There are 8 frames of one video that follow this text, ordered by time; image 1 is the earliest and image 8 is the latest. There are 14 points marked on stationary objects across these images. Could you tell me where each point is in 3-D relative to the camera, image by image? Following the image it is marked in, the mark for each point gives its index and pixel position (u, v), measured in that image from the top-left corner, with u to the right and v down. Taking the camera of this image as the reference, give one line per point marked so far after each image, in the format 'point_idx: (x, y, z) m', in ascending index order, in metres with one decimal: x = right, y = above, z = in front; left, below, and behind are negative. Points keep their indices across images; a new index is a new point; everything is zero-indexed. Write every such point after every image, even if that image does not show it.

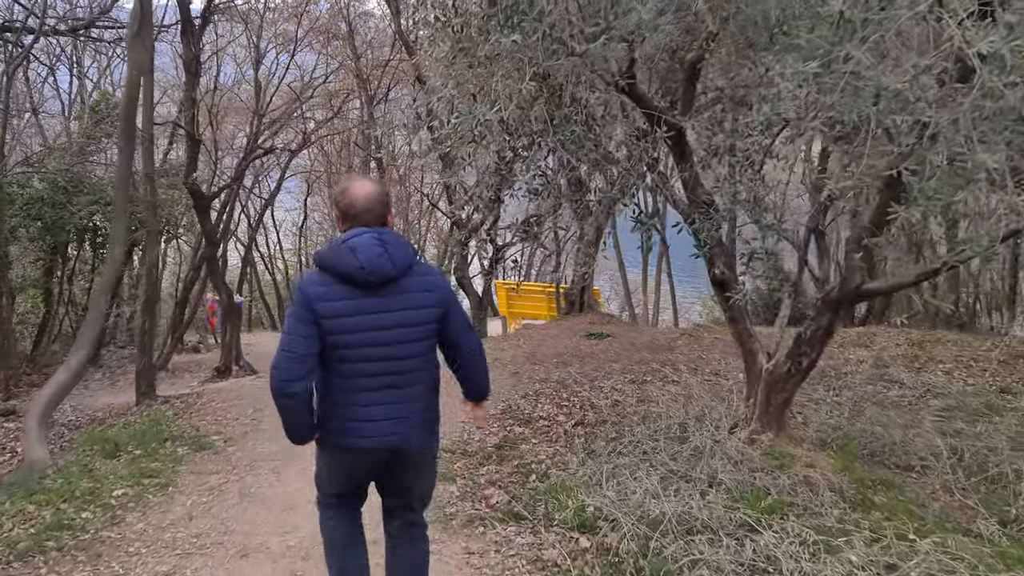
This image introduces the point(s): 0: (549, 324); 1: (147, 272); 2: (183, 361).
0: (+0.4, -0.4, +8.9) m
1: (-3.8, +0.2, +8.4) m
2: (-7.0, -1.5, +17.3) m
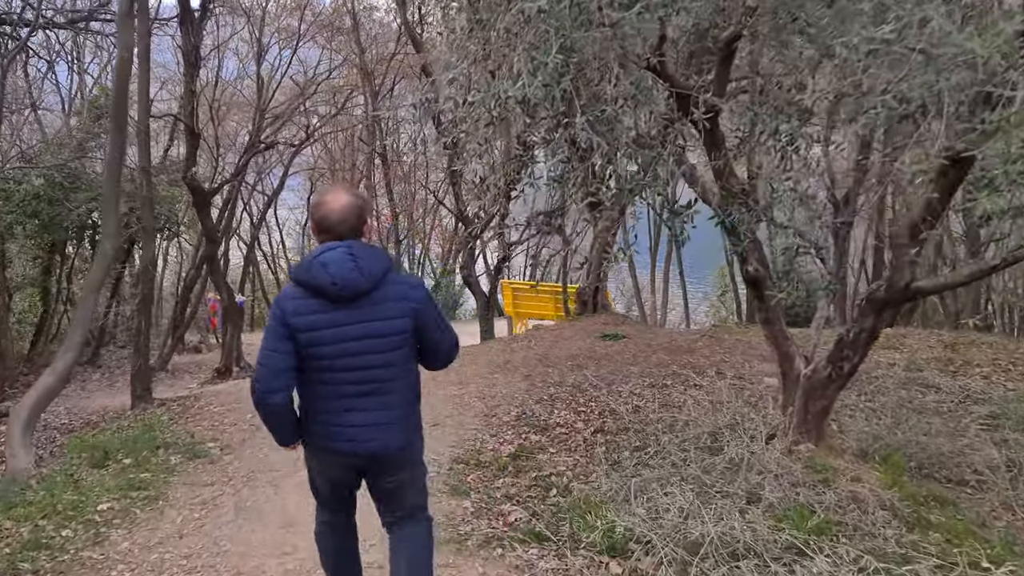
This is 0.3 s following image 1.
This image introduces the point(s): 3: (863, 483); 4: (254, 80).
0: (+0.5, -0.4, +8.5) m
1: (-3.6, +0.2, +8.1) m
2: (-6.8, -1.5, +17.0) m
3: (+1.7, -0.9, +4.0) m
4: (-4.8, +3.8, +15.2) m
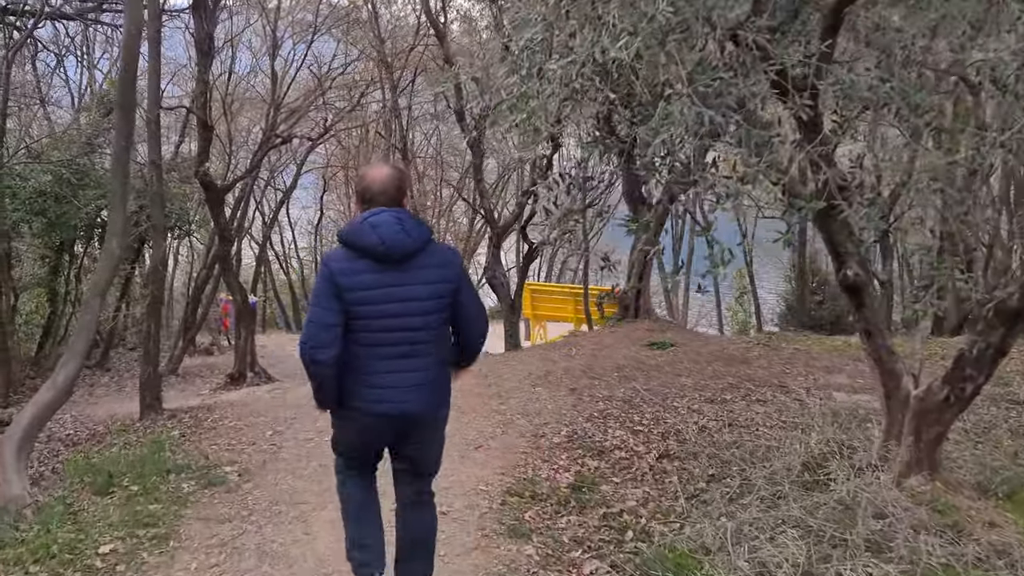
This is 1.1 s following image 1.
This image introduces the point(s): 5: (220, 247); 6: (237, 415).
0: (+0.9, -0.4, +7.9) m
1: (-3.3, +0.1, +7.5) m
2: (-6.4, -1.5, +16.5) m
3: (+2.0, -1.0, +3.3) m
4: (-4.4, +3.8, +14.7) m
5: (-3.9, +0.5, +11.0) m
6: (-2.3, -1.0, +6.8) m
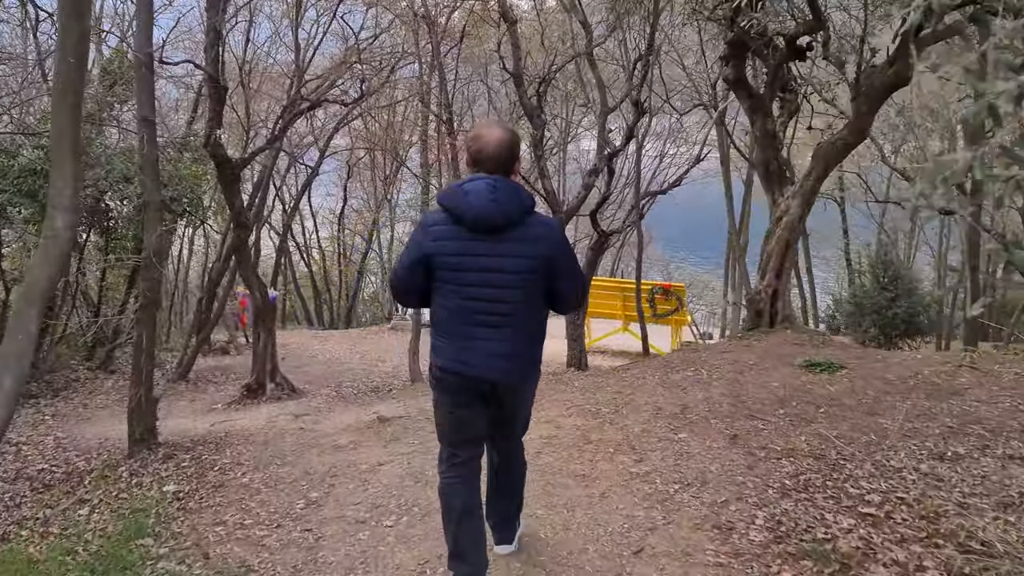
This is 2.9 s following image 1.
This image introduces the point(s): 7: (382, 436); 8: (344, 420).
0: (+1.6, -0.4, +6.0) m
1: (-2.6, +0.2, +5.7) m
2: (-5.5, -1.4, +14.8) m
3: (+2.6, -1.0, +1.4) m
4: (-3.5, +3.9, +12.9) m
5: (-3.1, +0.6, +9.2) m
6: (-1.6, -1.0, +5.0) m
7: (-0.8, -0.9, +5.1) m
8: (-1.2, -1.0, +6.1) m
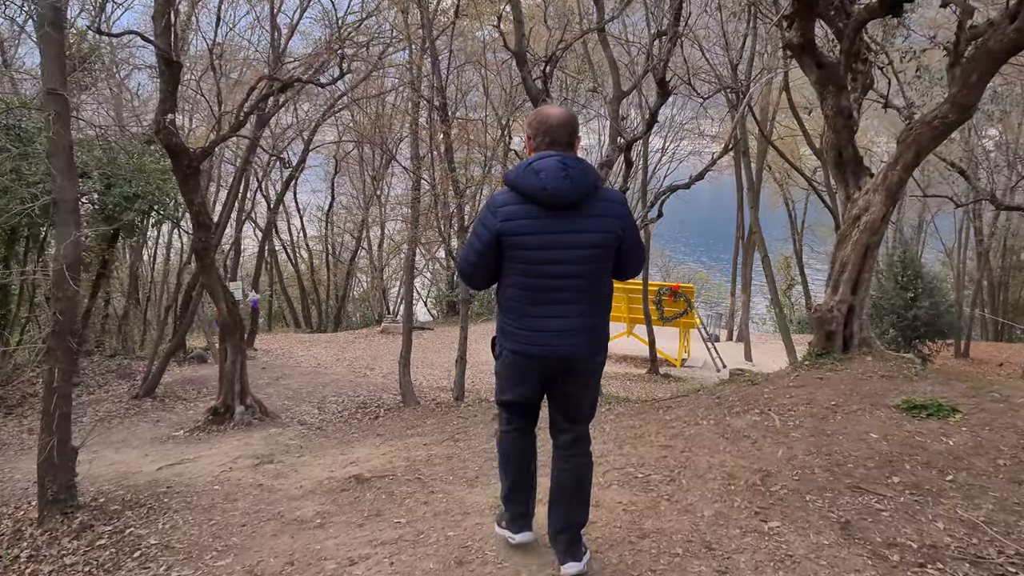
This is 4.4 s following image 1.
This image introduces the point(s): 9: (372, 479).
0: (+1.7, -0.5, +4.8) m
1: (-2.5, 0.0, +4.5) m
2: (-5.5, -1.5, +13.5) m
3: (+2.7, -1.1, +0.3) m
4: (-3.5, +3.8, +11.6) m
5: (-3.1, +0.5, +8.0) m
6: (-1.5, -1.2, +3.7) m
7: (-0.7, -1.0, +3.9) m
8: (-1.2, -1.1, +4.8) m
9: (-0.7, -1.0, +4.3) m
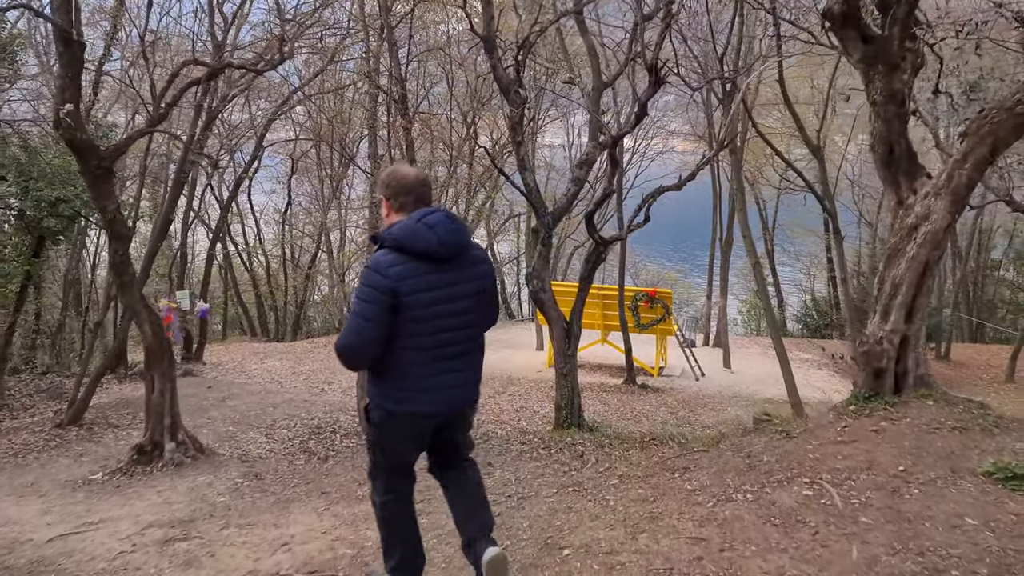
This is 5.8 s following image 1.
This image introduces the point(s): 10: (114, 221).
0: (+1.5, -0.7, +3.9) m
1: (-2.6, -0.1, +3.4) m
2: (-5.9, -1.7, +12.2) m
3: (+2.8, -1.3, -0.7) m
4: (-3.9, +3.6, +10.4) m
5: (-3.3, +0.3, +6.8) m
6: (-1.5, -1.3, +2.7) m
7: (-0.8, -1.2, +2.8) m
8: (-1.3, -1.3, +3.8) m
9: (-0.8, -1.2, +3.3) m
10: (-3.2, +0.6, +6.7) m
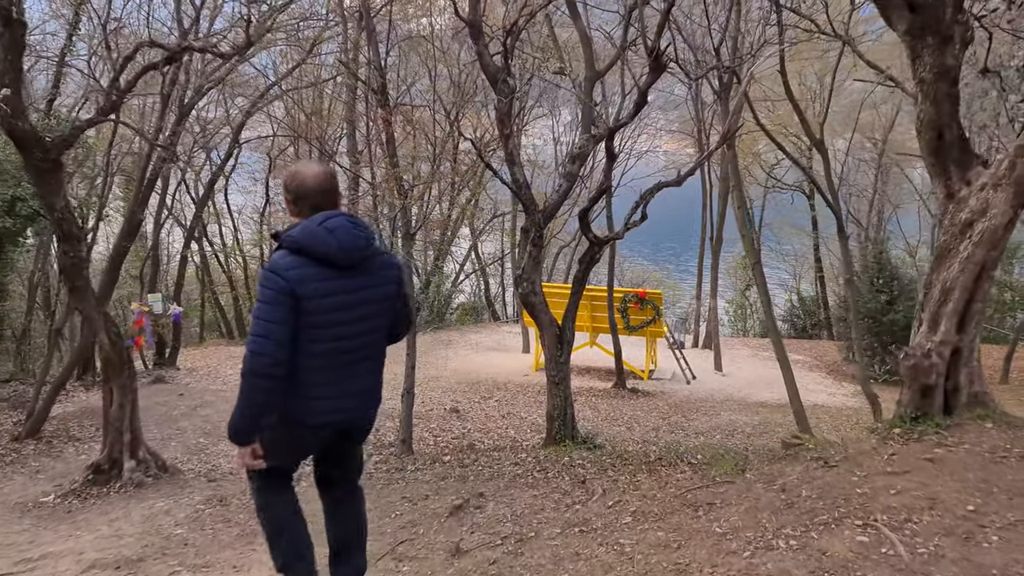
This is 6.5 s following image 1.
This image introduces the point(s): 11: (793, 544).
0: (+1.5, -0.7, +3.4) m
1: (-2.6, -0.2, +2.8) m
2: (-6.1, -1.7, +11.6) m
3: (+2.9, -1.3, -1.1) m
4: (-4.1, +3.6, +9.8) m
5: (-3.4, +0.3, +6.2) m
6: (-1.5, -1.4, +2.1) m
7: (-0.8, -1.2, +2.3) m
8: (-1.3, -1.3, +3.2) m
9: (-0.8, -1.2, +2.7) m
10: (-3.3, +0.5, +6.1) m
11: (+1.0, -0.9, +2.8) m
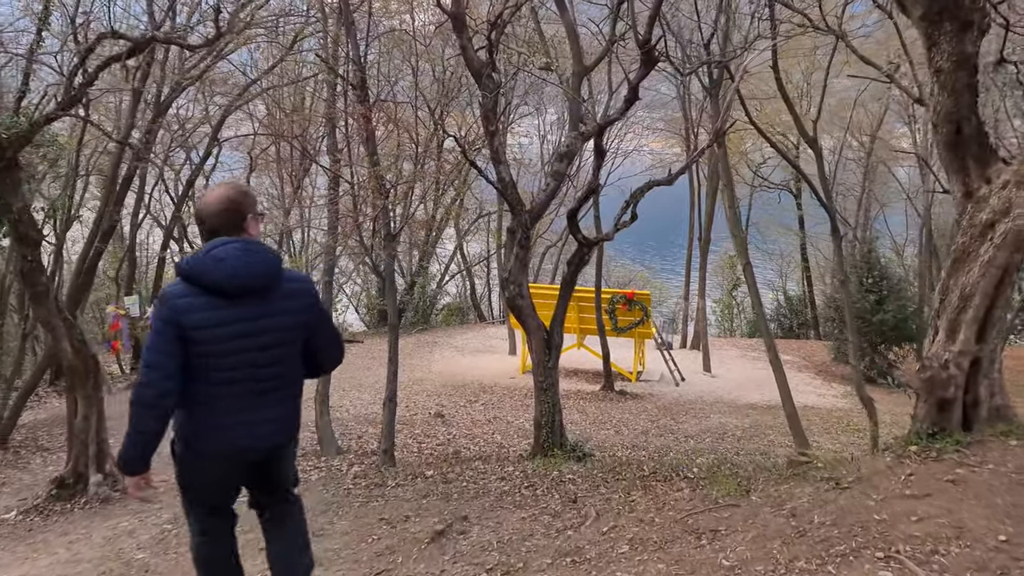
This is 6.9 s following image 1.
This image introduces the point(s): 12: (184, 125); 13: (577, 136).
0: (+1.5, -0.7, +3.1) m
1: (-2.7, -0.2, +2.4) m
2: (-6.3, -1.8, +11.2) m
3: (+2.9, -1.3, -1.4) m
4: (-4.2, +3.5, +9.4) m
5: (-3.5, +0.2, +5.9) m
6: (-1.6, -1.4, +1.8) m
7: (-0.8, -1.3, +2.0) m
8: (-1.3, -1.3, +2.9) m
9: (-0.9, -1.2, +2.4) m
10: (-3.4, +0.5, +5.7) m
11: (+0.9, -0.9, +2.5) m
12: (-5.1, +2.6, +12.6) m
13: (+0.6, +1.3, +7.2) m
